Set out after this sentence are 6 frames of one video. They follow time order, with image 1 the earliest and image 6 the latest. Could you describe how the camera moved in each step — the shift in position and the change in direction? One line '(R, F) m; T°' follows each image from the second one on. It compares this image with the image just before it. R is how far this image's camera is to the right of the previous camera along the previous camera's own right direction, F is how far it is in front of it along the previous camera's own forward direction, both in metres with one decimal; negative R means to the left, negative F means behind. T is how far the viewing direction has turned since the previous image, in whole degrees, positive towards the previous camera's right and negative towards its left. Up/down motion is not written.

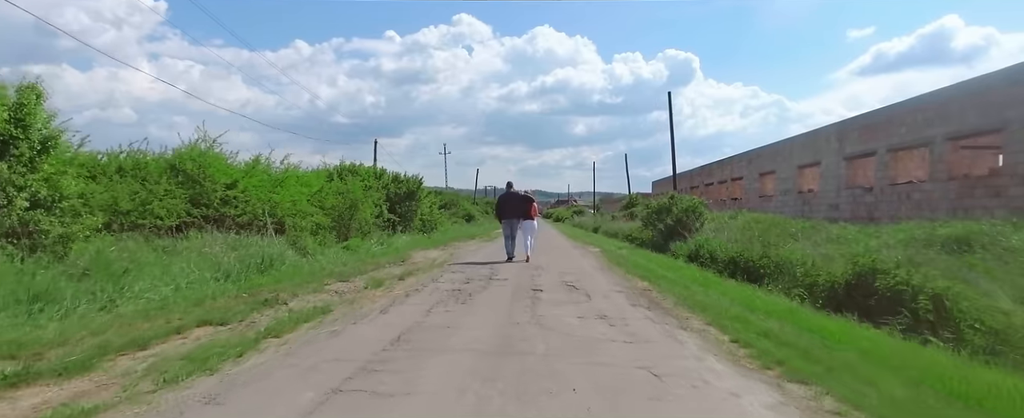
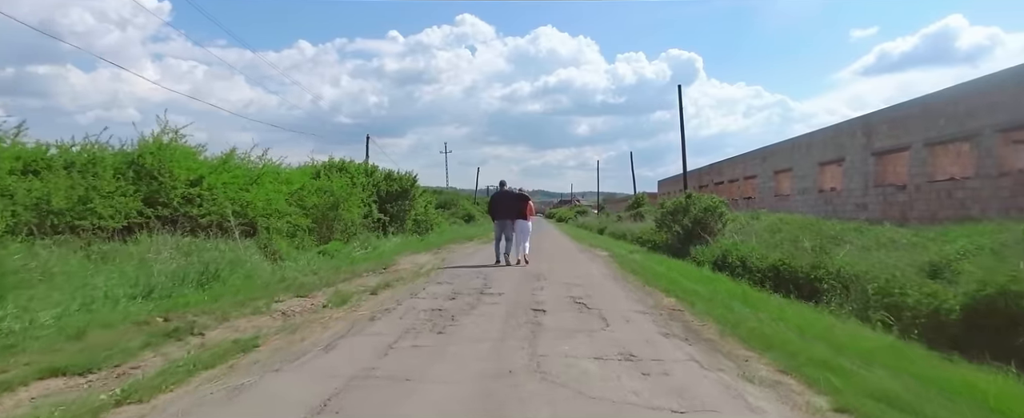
(+0.1, +2.0) m; 0°
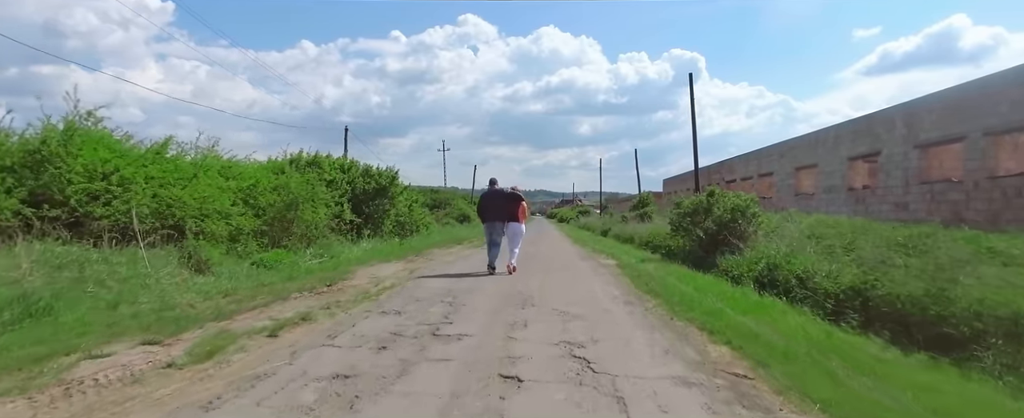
(+0.4, +3.0) m; 0°
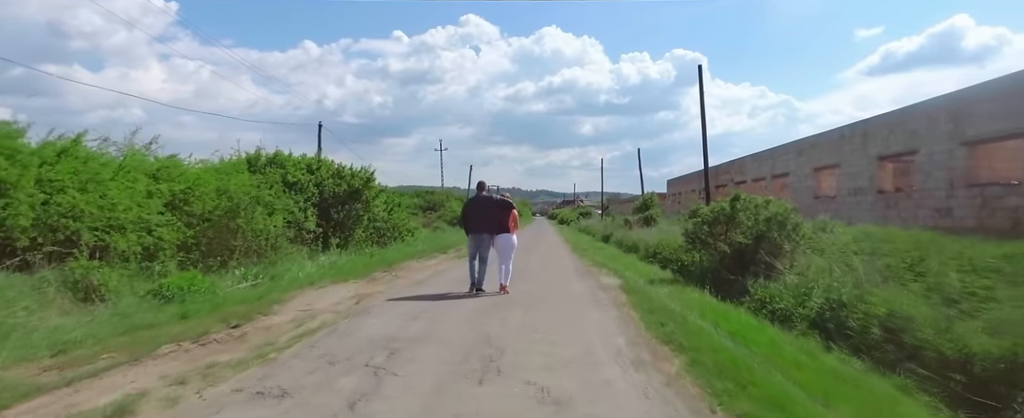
(+0.4, +2.7) m; 0°
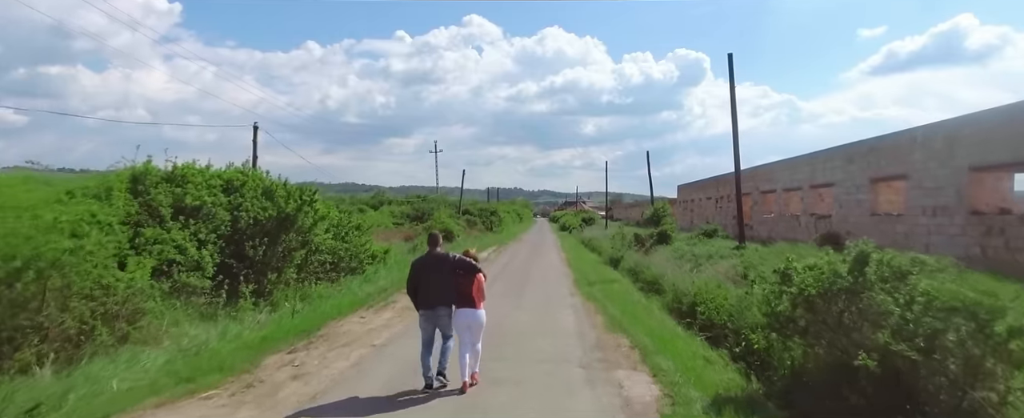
(+0.5, +5.3) m; 0°
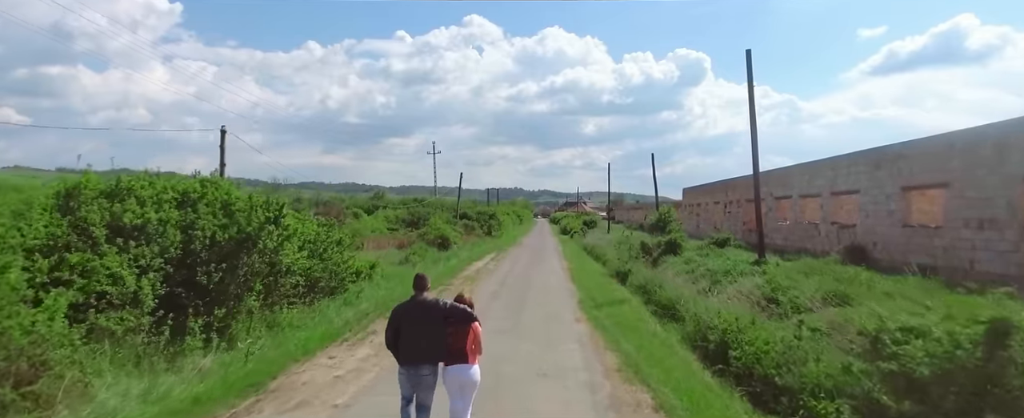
(+0.1, +2.1) m; 0°
